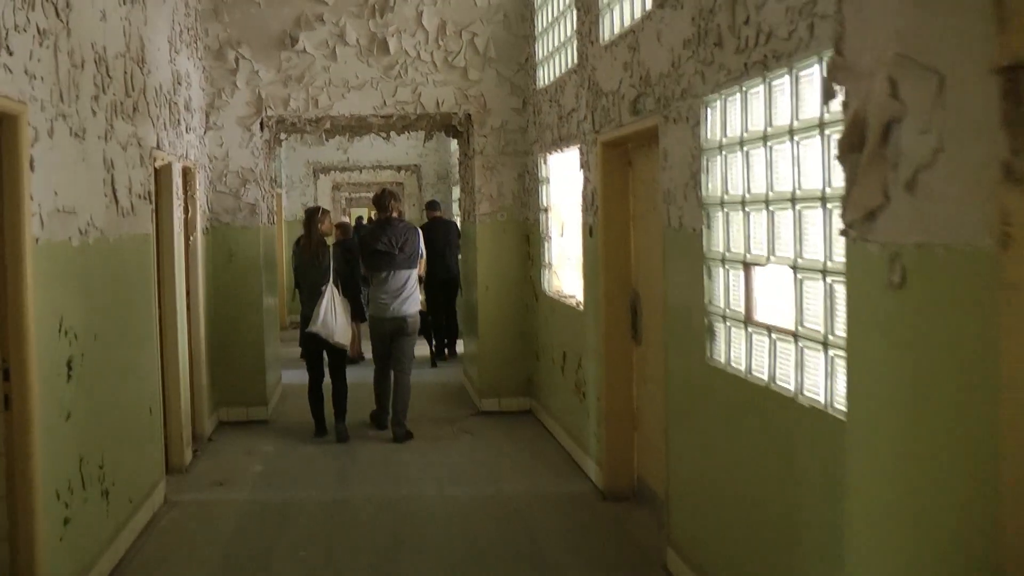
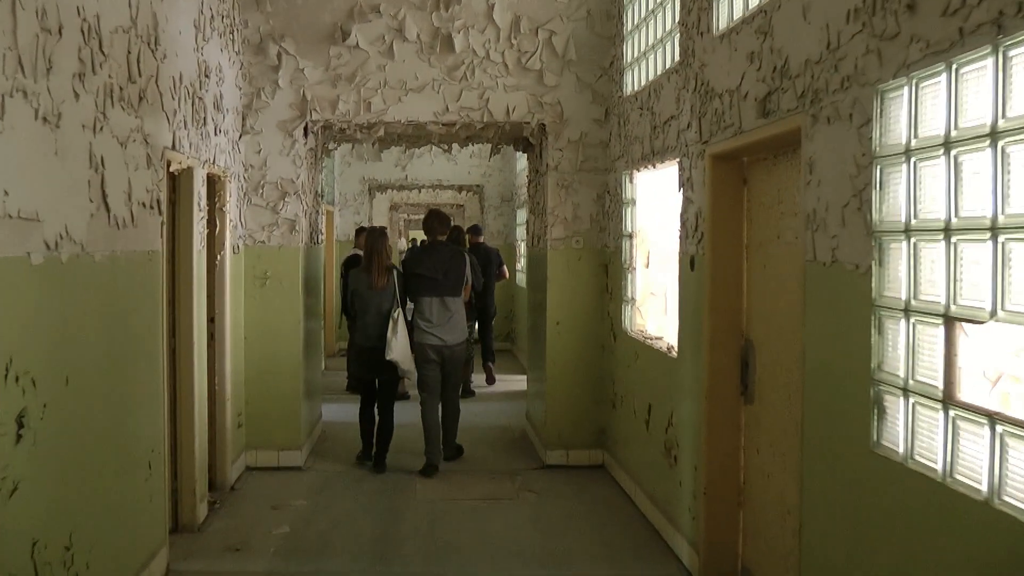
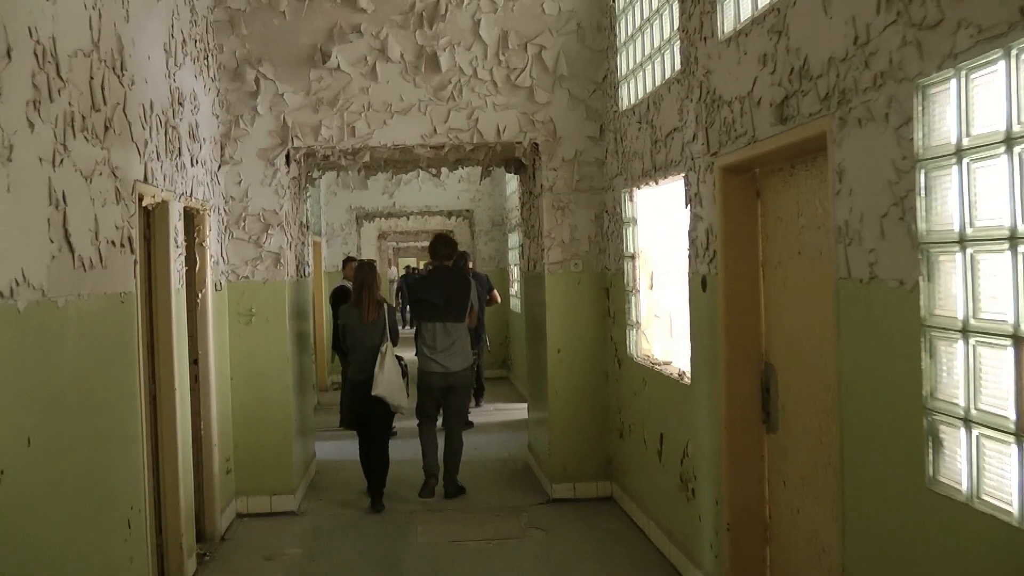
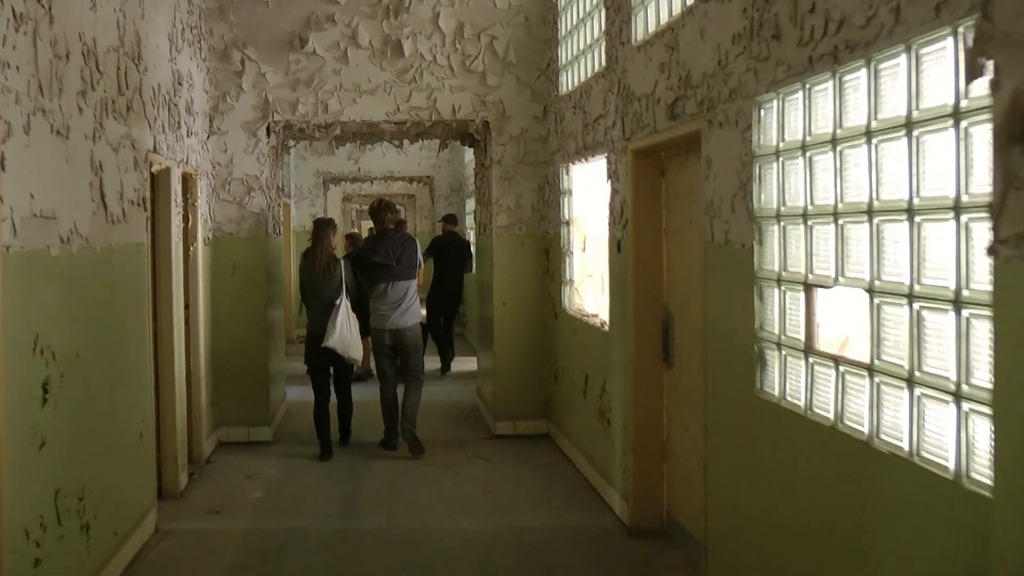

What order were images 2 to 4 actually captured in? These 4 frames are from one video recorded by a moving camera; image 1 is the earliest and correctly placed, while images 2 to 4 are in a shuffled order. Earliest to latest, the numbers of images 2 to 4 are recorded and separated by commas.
4, 2, 3
